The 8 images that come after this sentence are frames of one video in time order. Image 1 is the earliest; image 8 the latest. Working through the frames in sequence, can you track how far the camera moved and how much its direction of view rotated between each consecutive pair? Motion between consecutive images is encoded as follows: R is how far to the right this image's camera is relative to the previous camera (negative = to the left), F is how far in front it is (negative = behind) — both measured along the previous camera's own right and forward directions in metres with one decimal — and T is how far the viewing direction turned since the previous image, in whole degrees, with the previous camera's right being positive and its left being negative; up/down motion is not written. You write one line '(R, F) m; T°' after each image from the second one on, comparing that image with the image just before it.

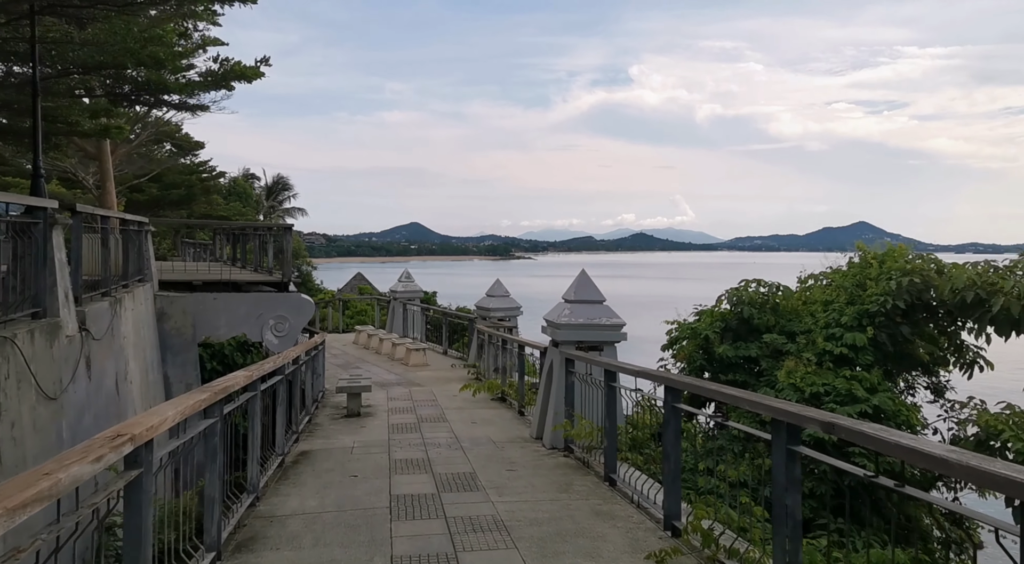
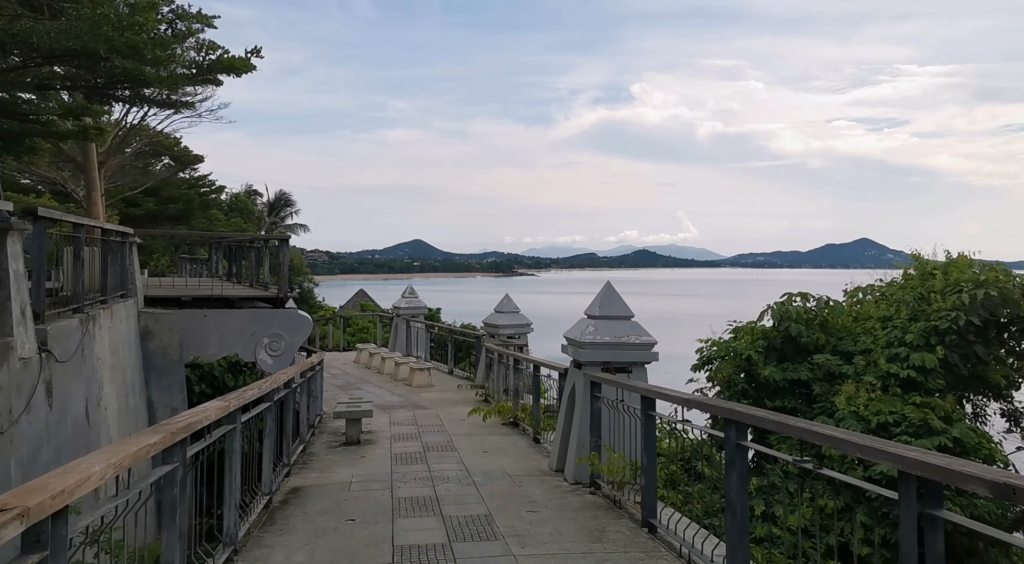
(-0.1, +0.7) m; 0°
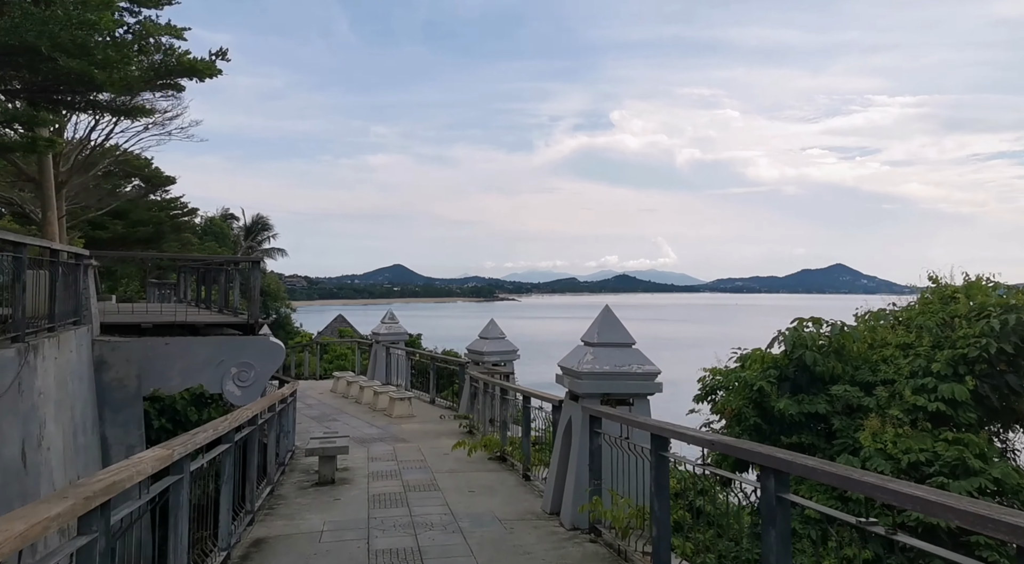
(-0.1, +0.5) m; +2°
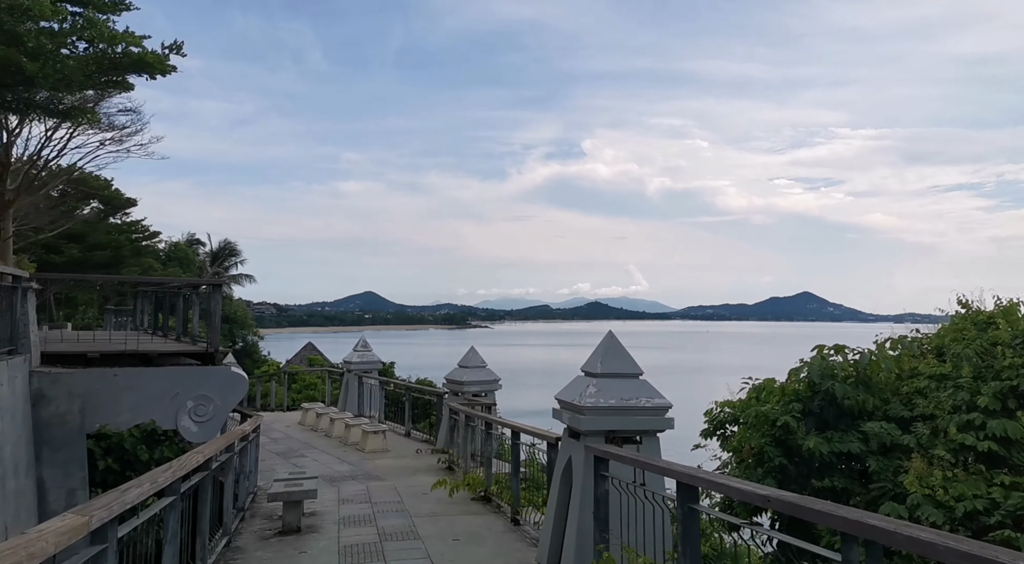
(-0.1, +0.7) m; +2°
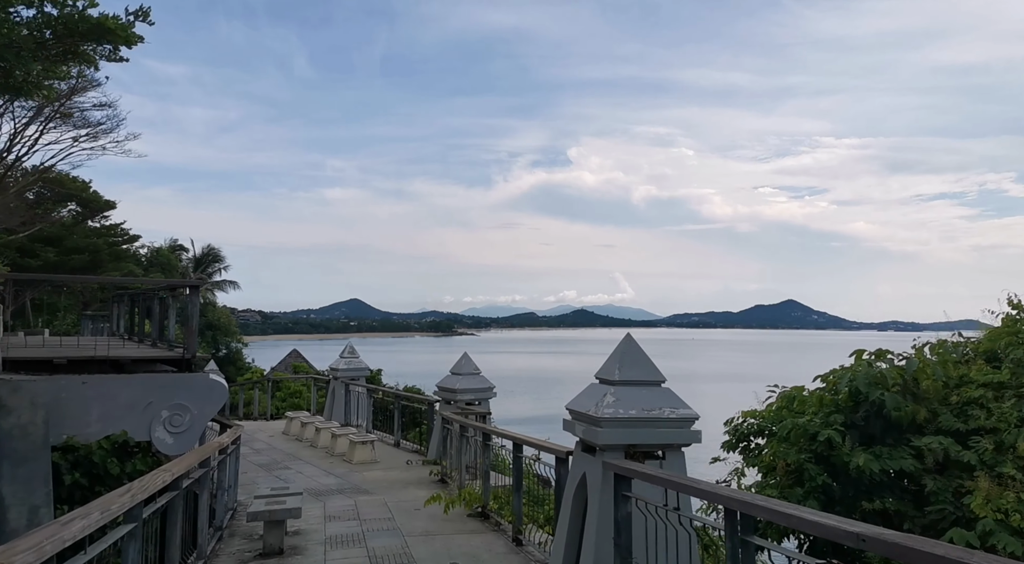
(-0.1, +0.5) m; +1°
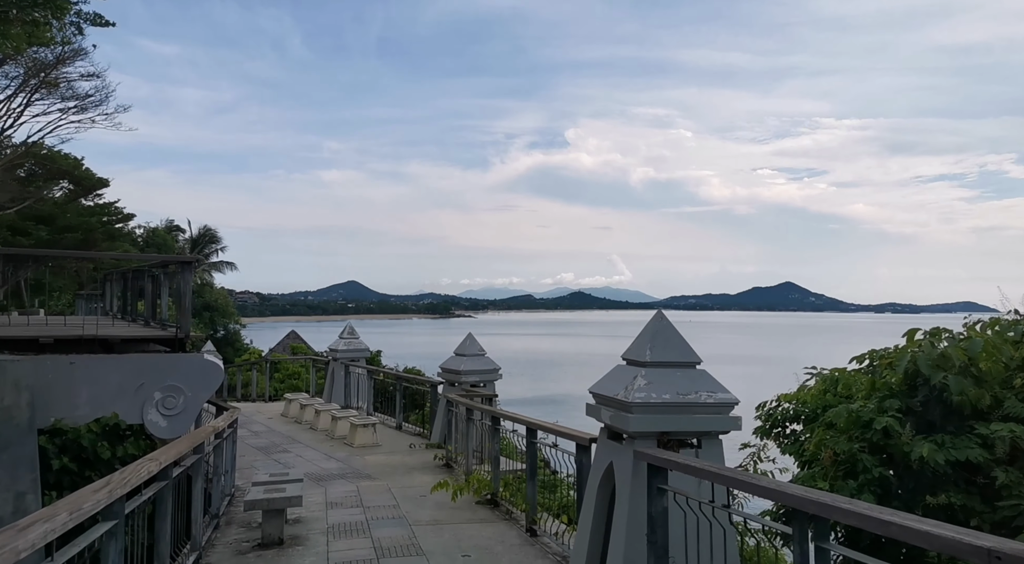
(-0.1, +0.4) m; 0°
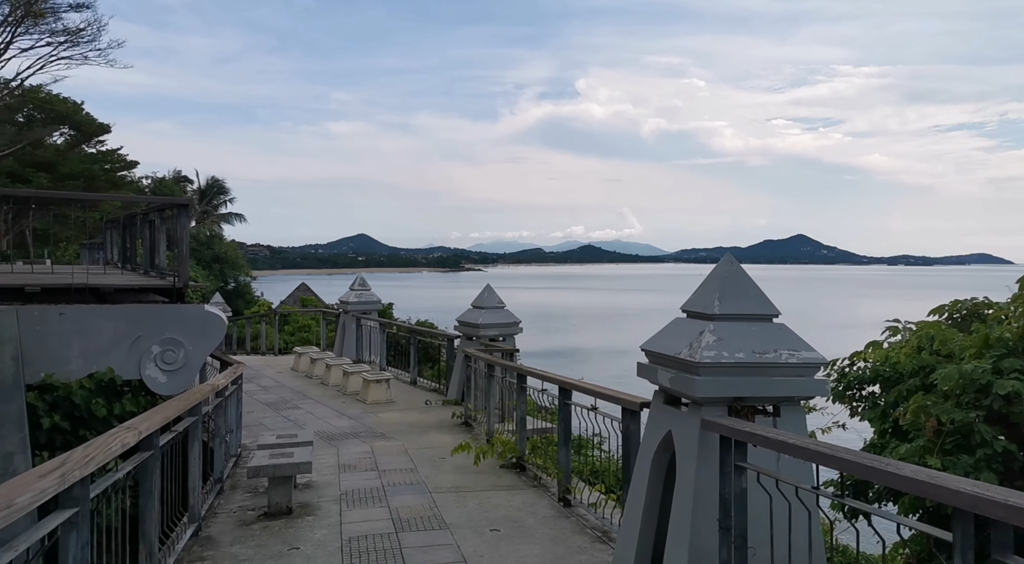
(-0.2, +0.7) m; -1°
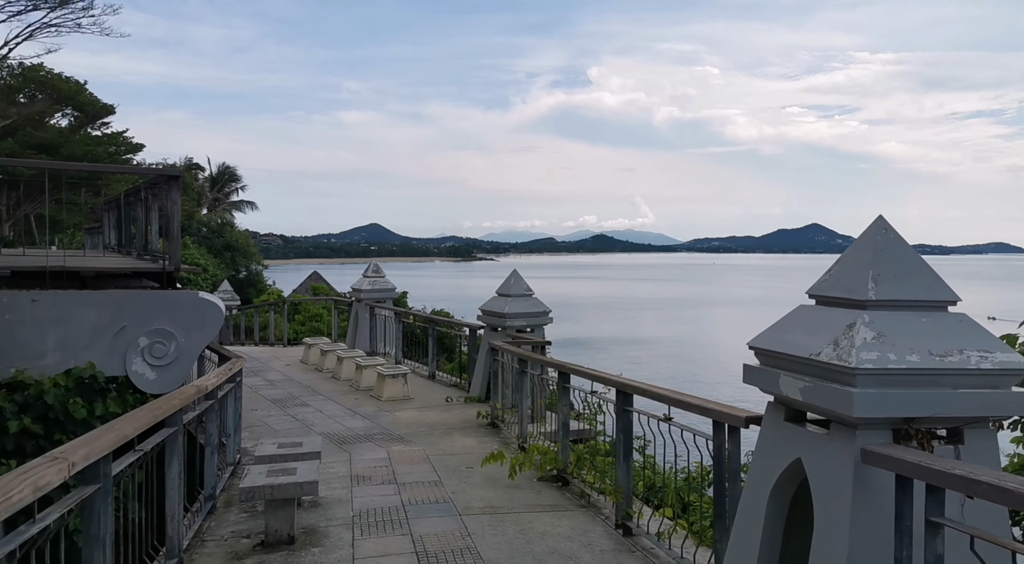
(-0.2, +1.0) m; -1°
